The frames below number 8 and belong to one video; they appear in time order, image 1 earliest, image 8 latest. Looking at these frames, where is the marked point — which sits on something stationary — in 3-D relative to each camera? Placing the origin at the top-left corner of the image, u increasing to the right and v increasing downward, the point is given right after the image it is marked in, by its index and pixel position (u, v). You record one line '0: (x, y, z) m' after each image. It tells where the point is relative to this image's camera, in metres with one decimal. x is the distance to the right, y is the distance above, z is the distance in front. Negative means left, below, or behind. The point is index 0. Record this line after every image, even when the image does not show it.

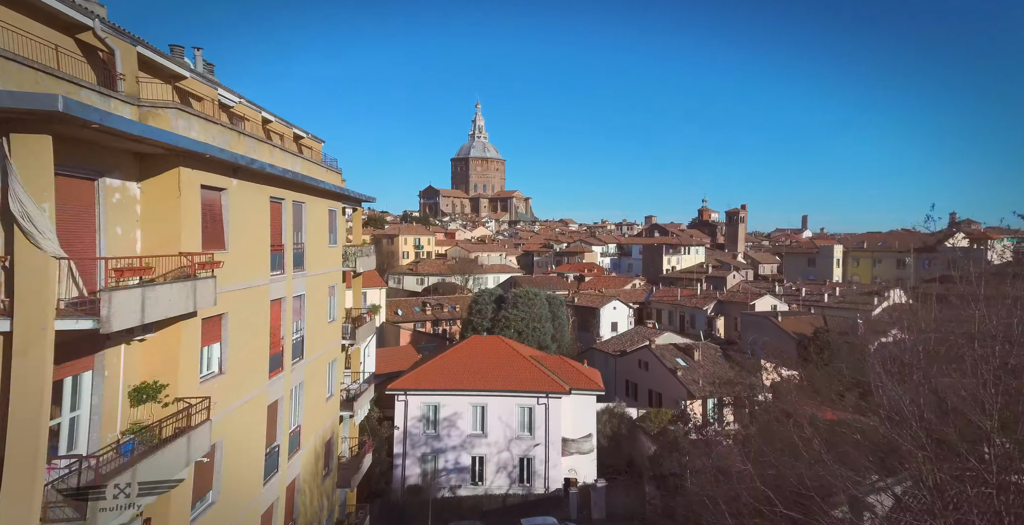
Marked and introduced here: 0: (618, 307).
0: (+1.9, -0.8, +13.8) m
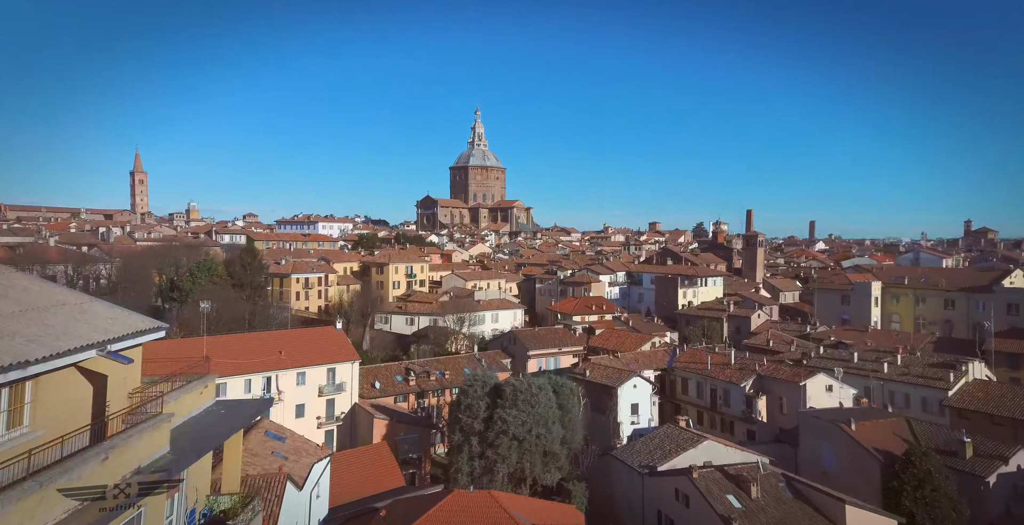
0: (+1.9, -1.8, +11.4) m
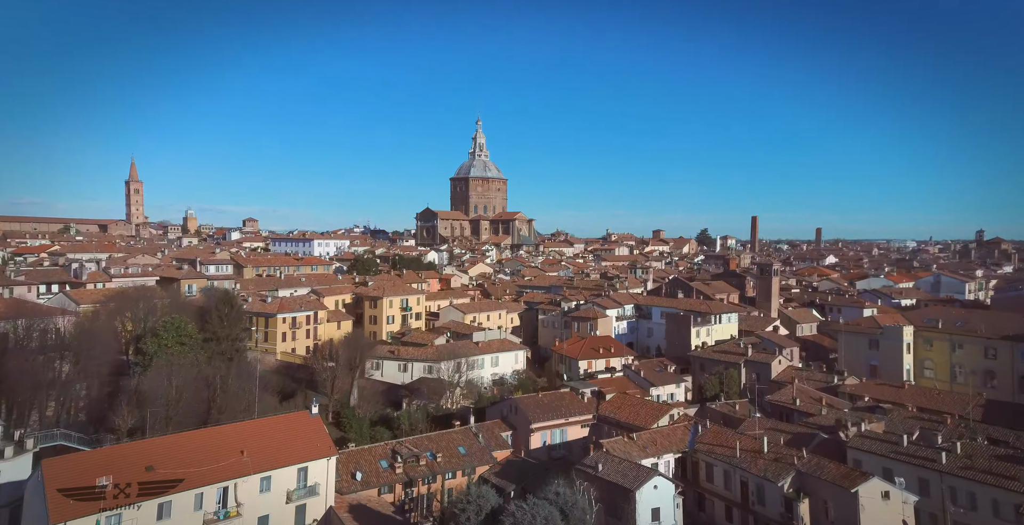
0: (+1.9, -2.9, +9.8) m
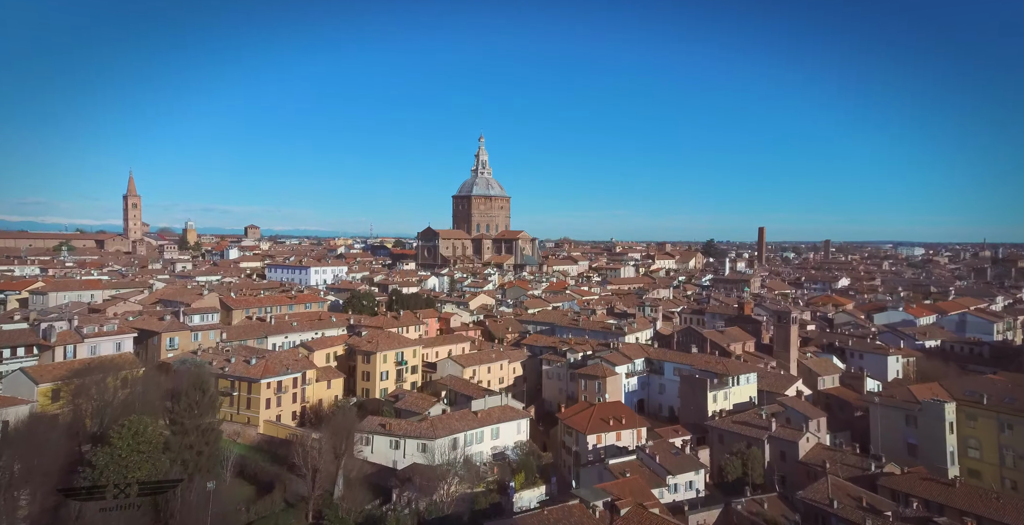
0: (+1.9, -4.4, +8.1) m
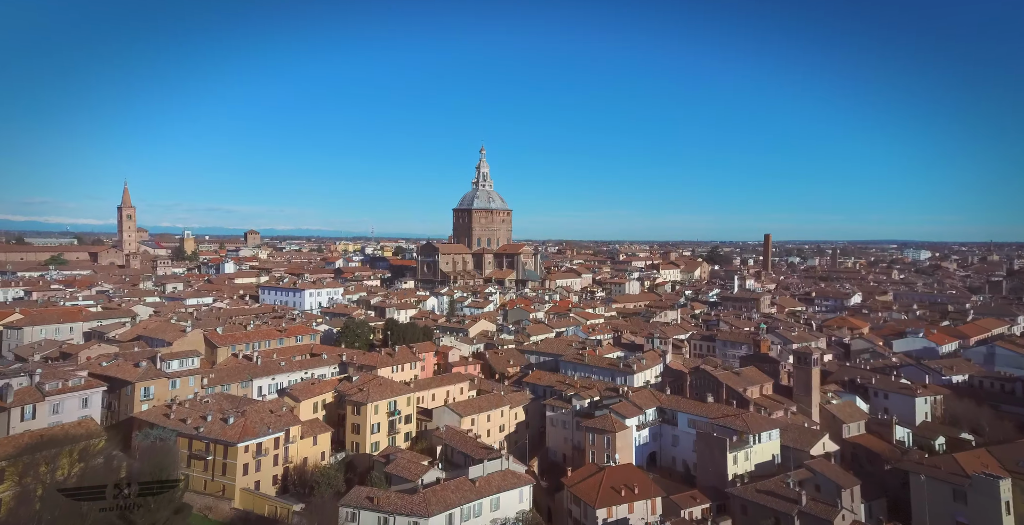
0: (+1.9, -5.7, +6.4) m
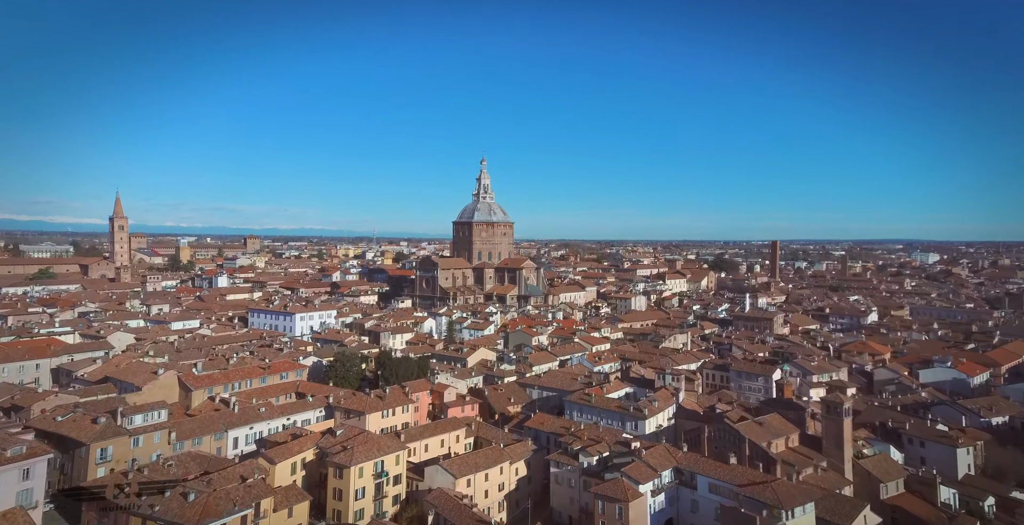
0: (+1.9, -6.8, +4.1) m
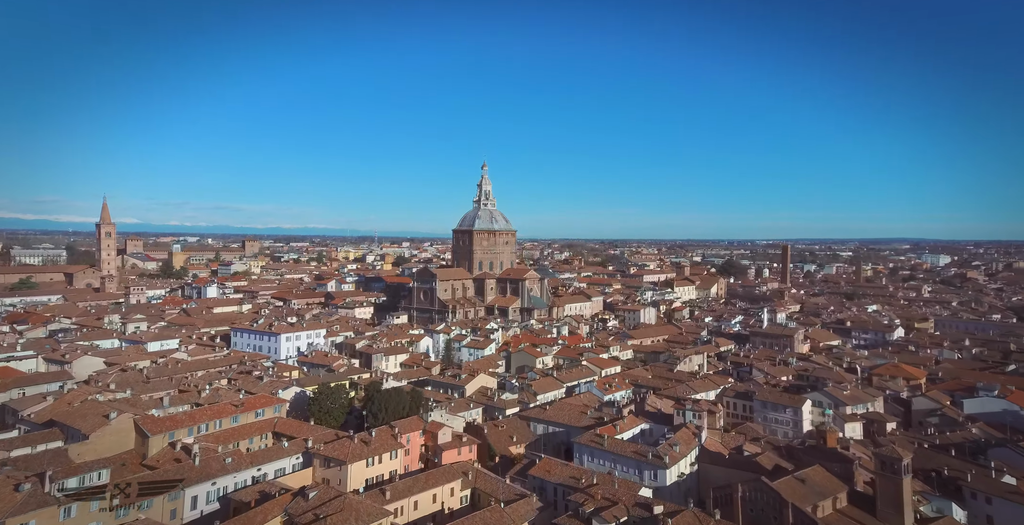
0: (+1.9, -7.7, +0.9) m
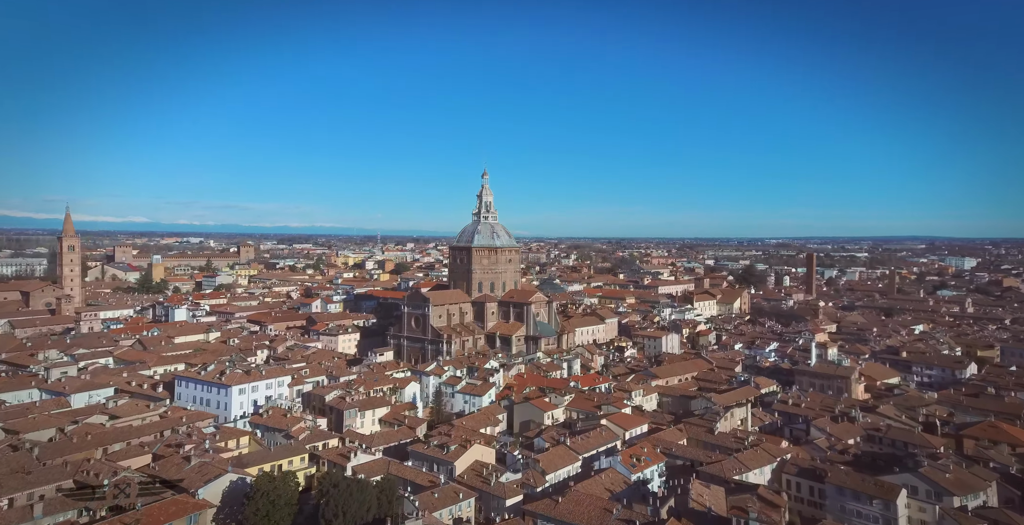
0: (+1.7, -9.2, -6.4) m
